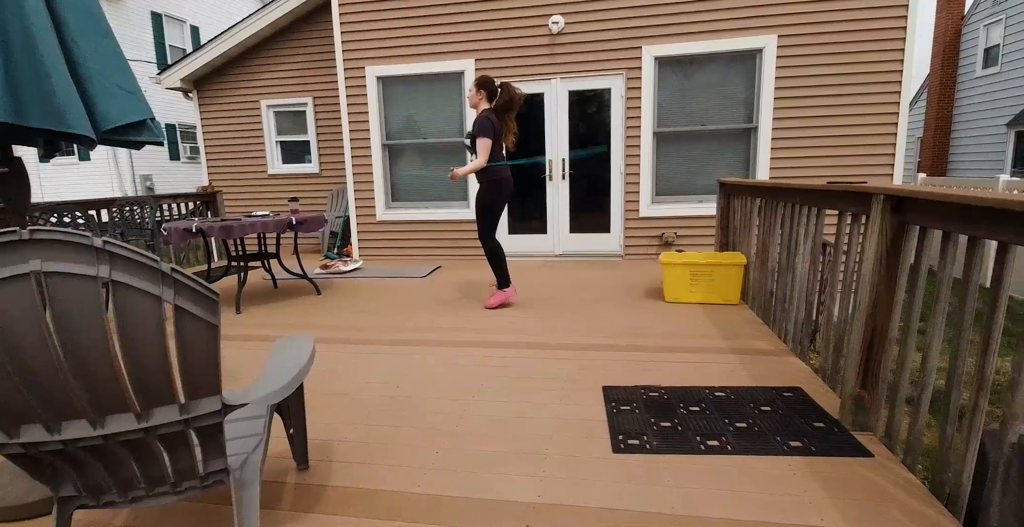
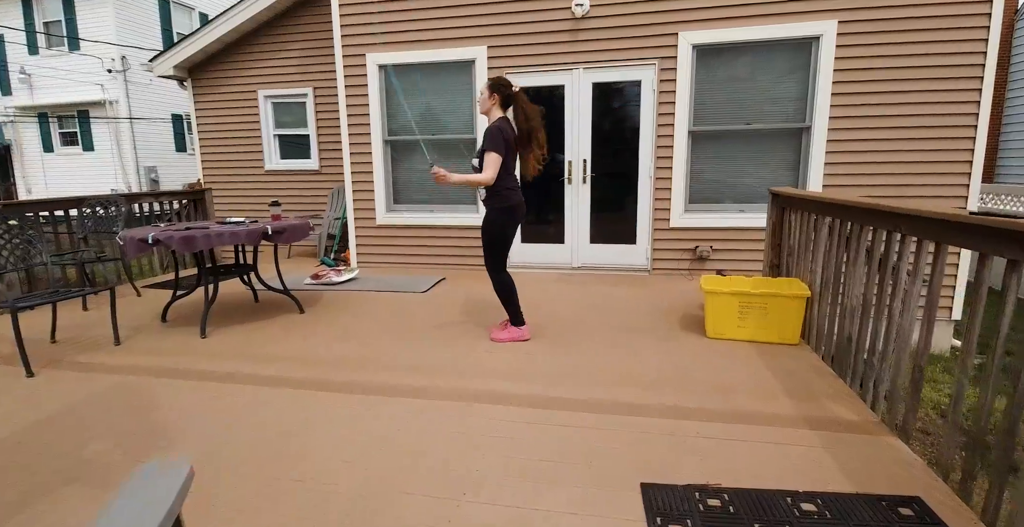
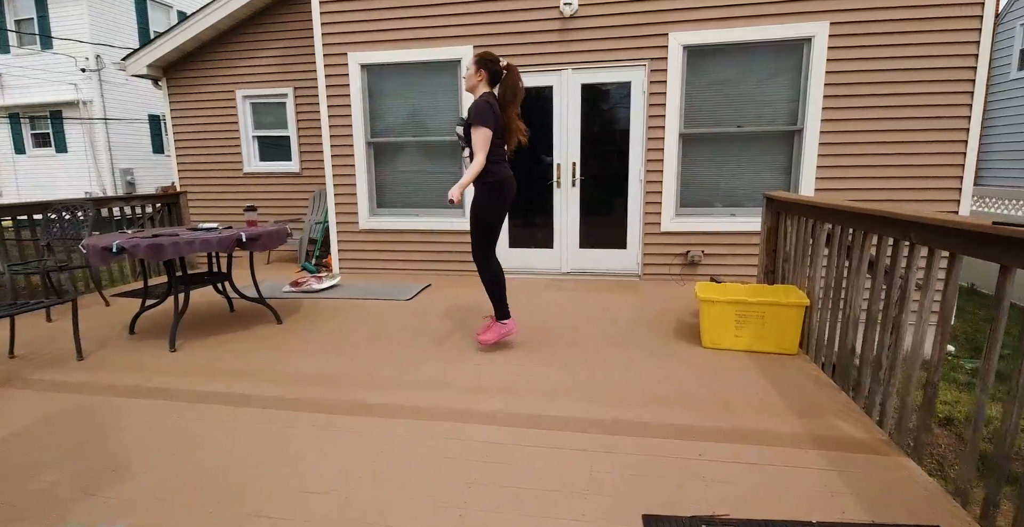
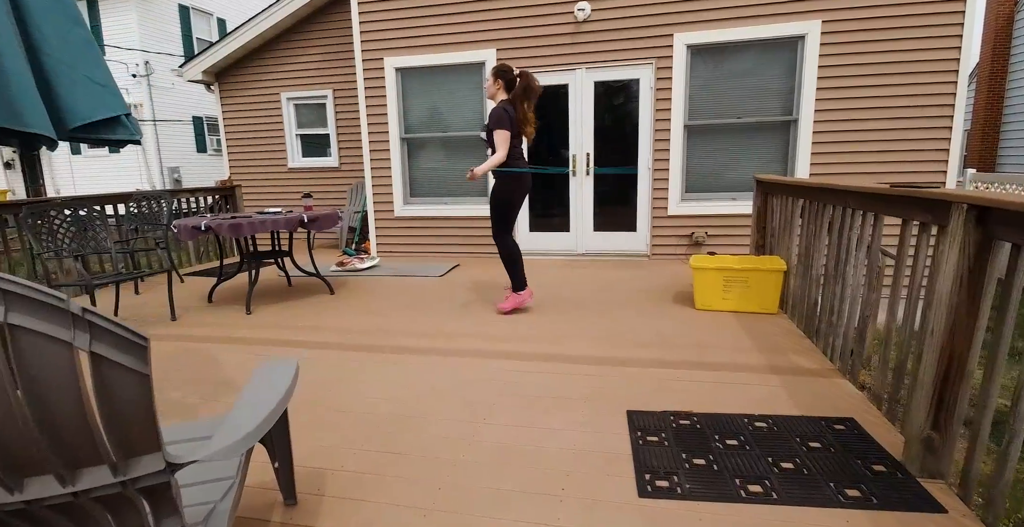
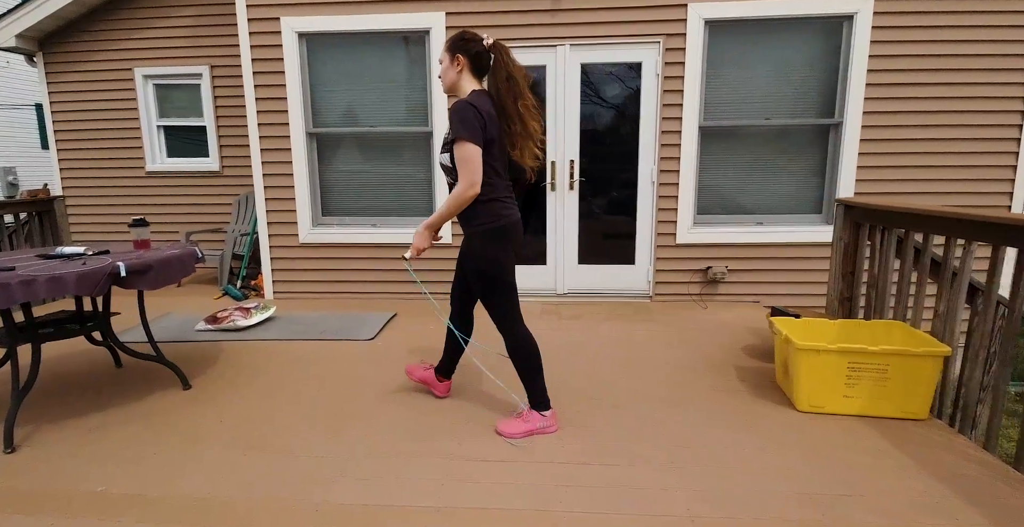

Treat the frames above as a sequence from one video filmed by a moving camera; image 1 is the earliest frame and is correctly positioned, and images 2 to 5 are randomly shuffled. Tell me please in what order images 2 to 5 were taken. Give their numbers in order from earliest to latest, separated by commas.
4, 2, 3, 5
